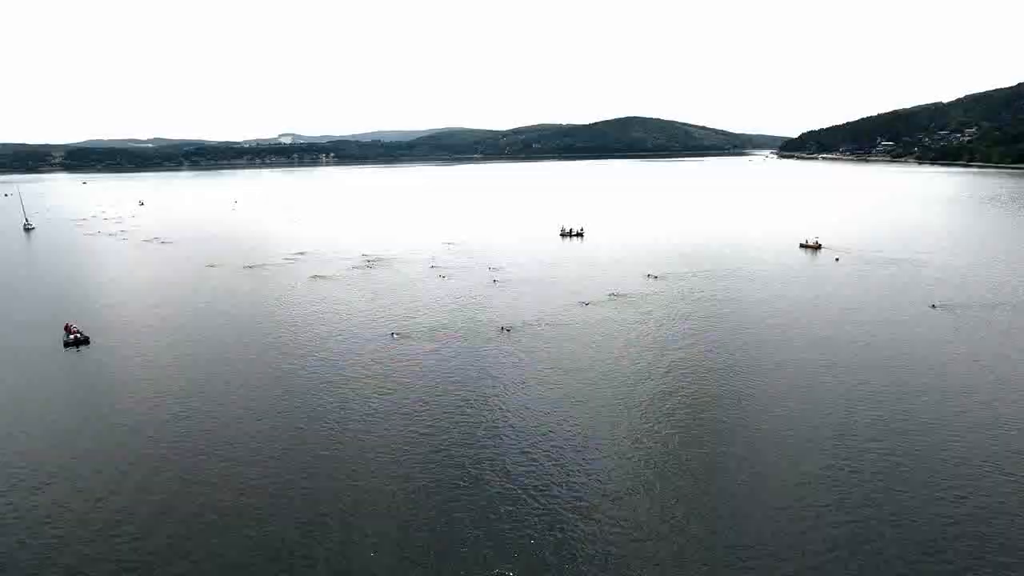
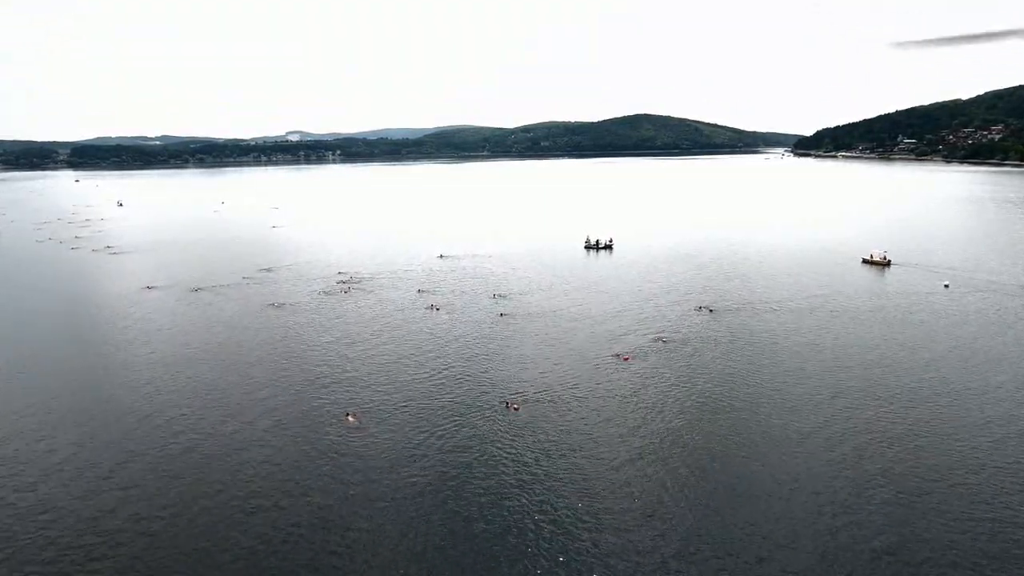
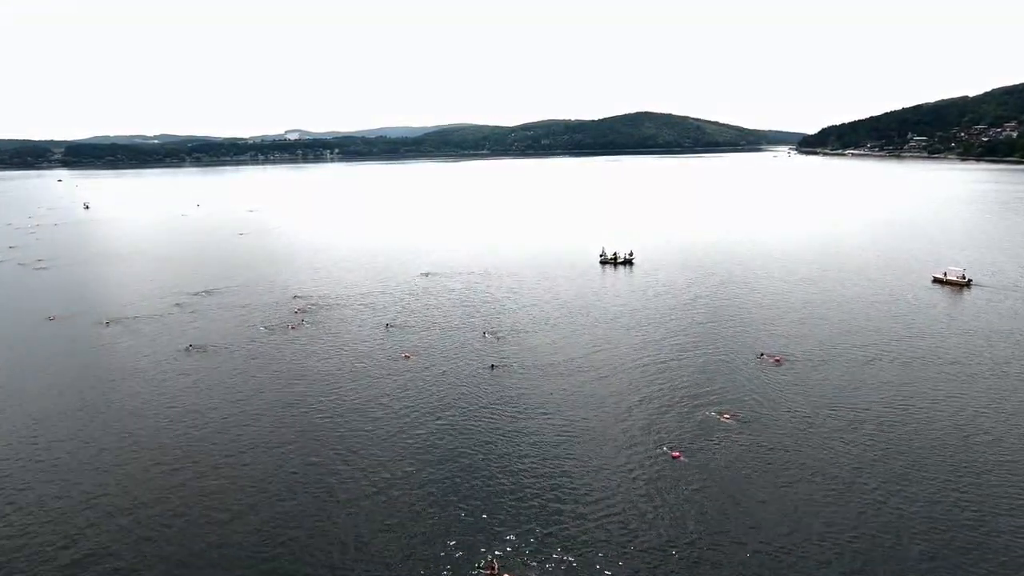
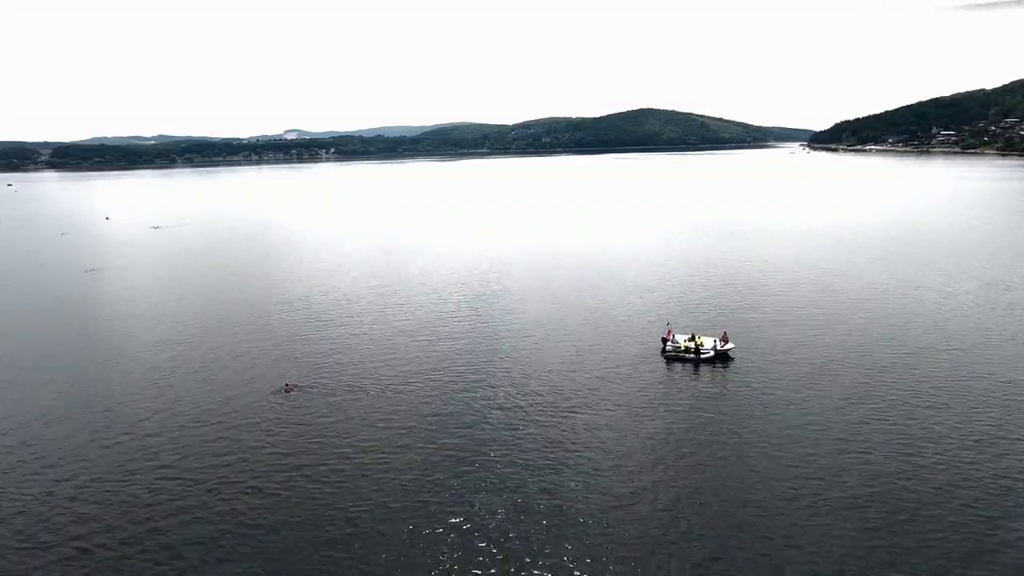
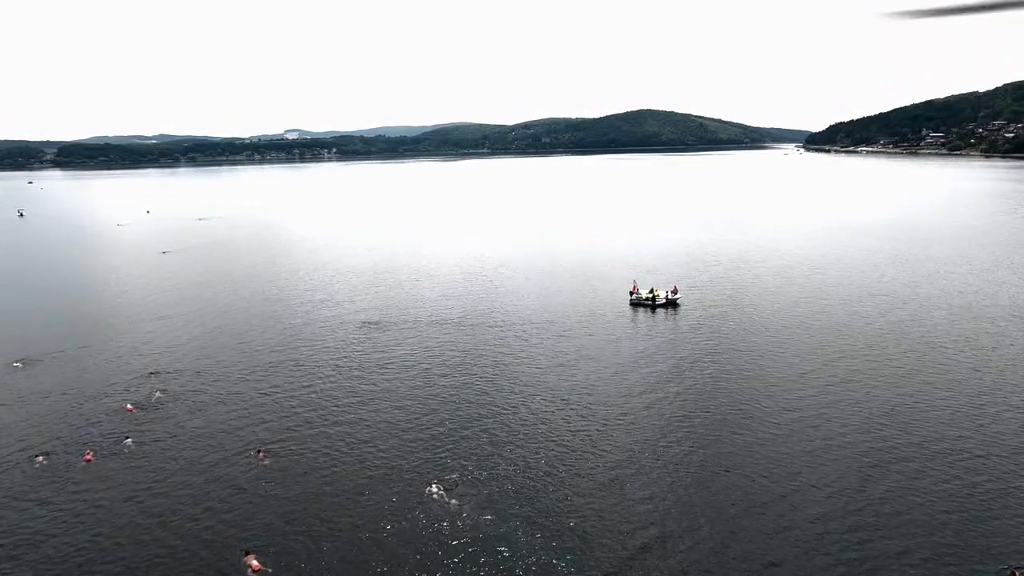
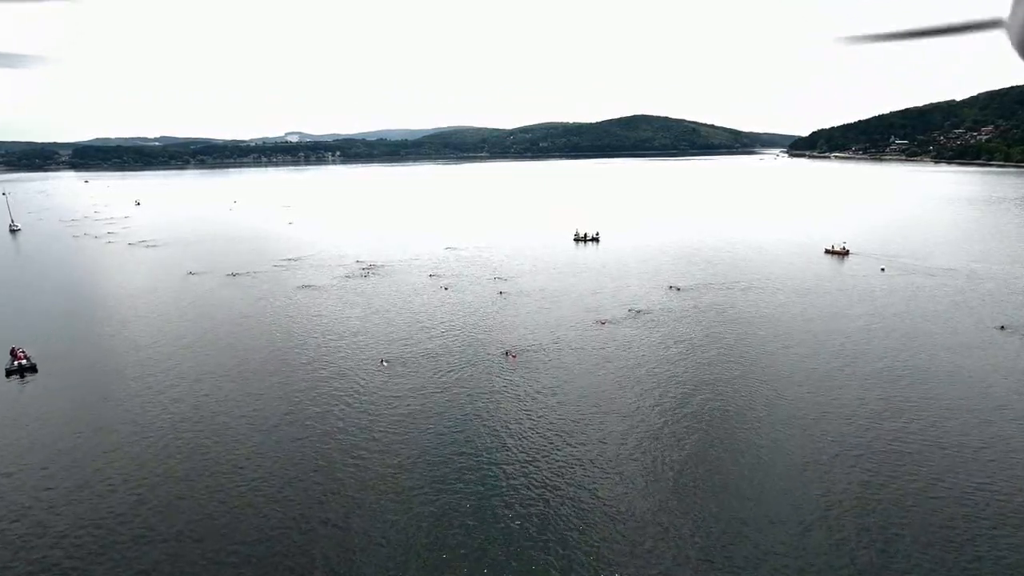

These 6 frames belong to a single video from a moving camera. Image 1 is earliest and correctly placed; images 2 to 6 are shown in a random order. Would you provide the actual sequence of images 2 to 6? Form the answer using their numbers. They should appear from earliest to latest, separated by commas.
6, 2, 3, 5, 4
